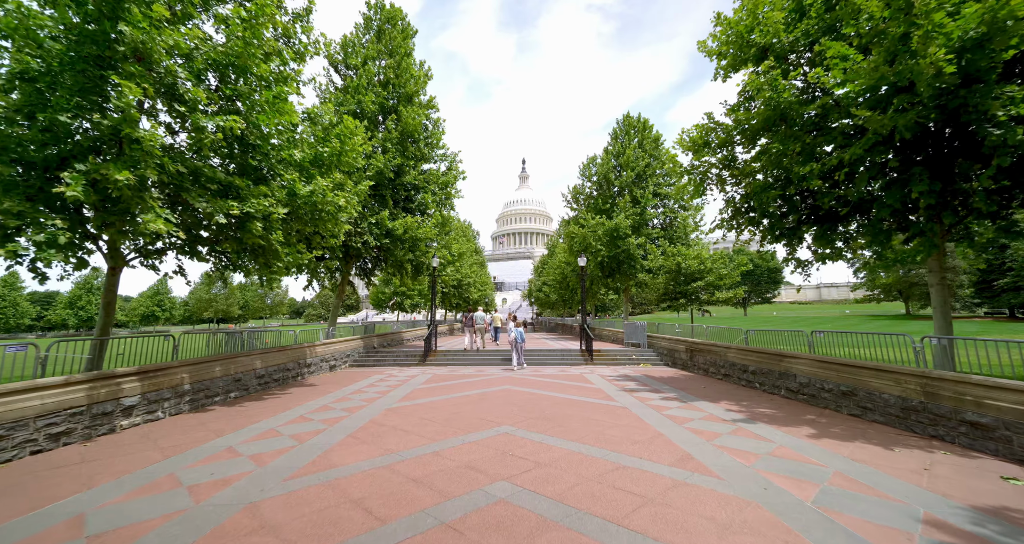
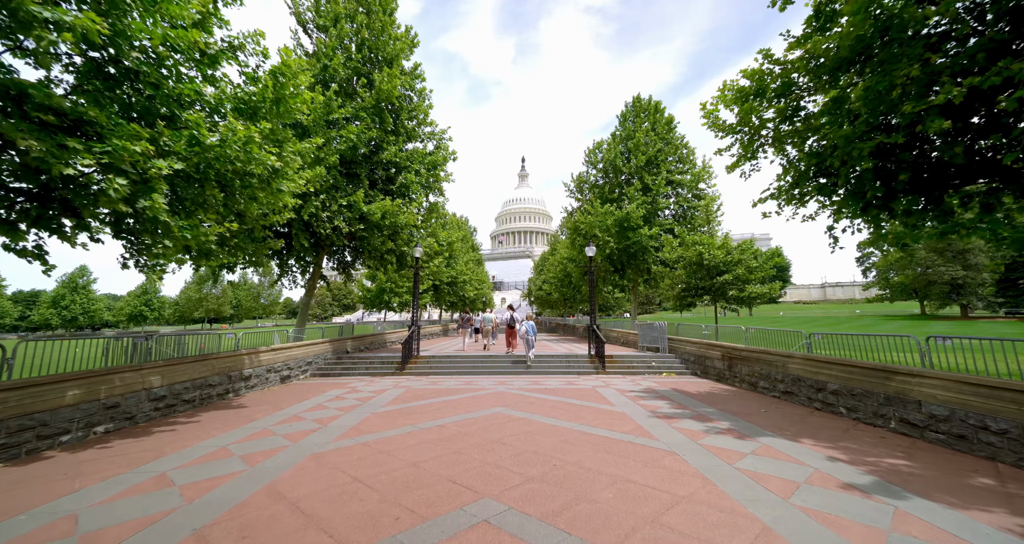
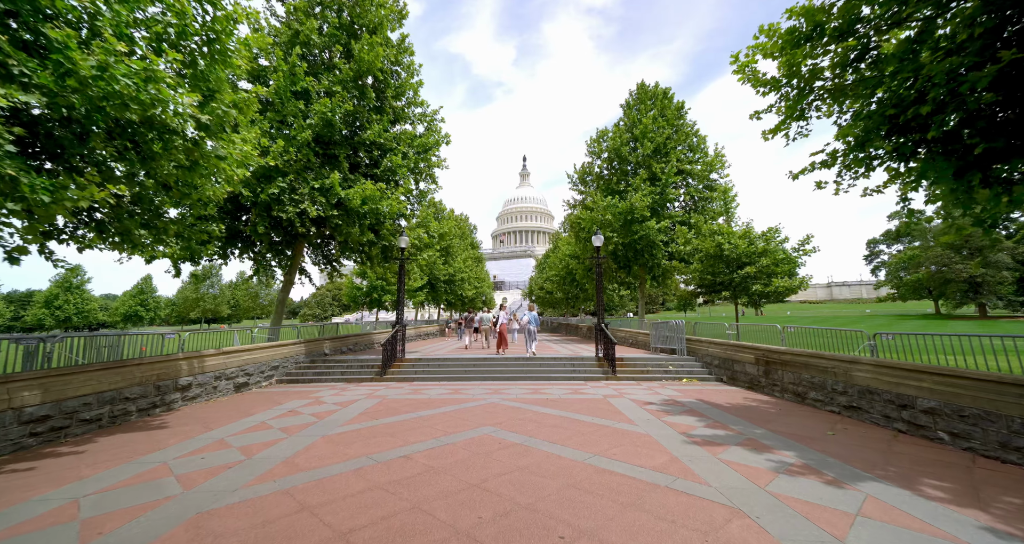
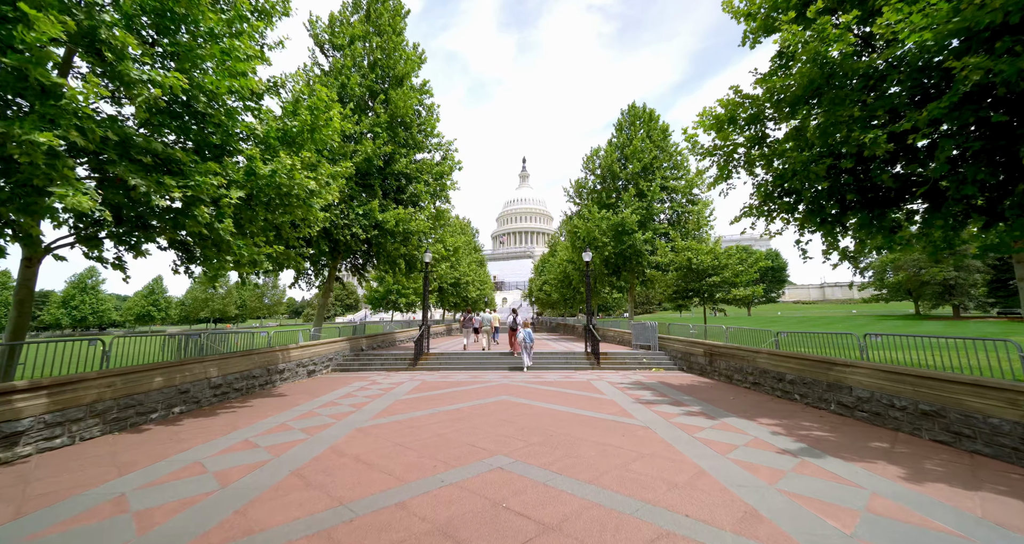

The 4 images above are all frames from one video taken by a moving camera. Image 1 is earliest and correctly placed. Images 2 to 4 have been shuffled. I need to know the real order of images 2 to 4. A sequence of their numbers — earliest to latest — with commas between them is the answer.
4, 2, 3
